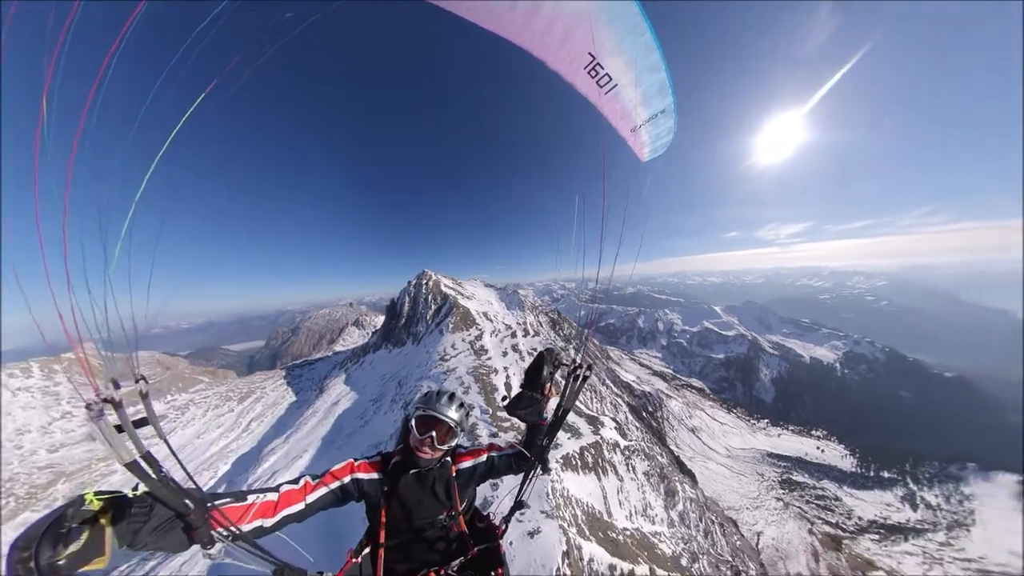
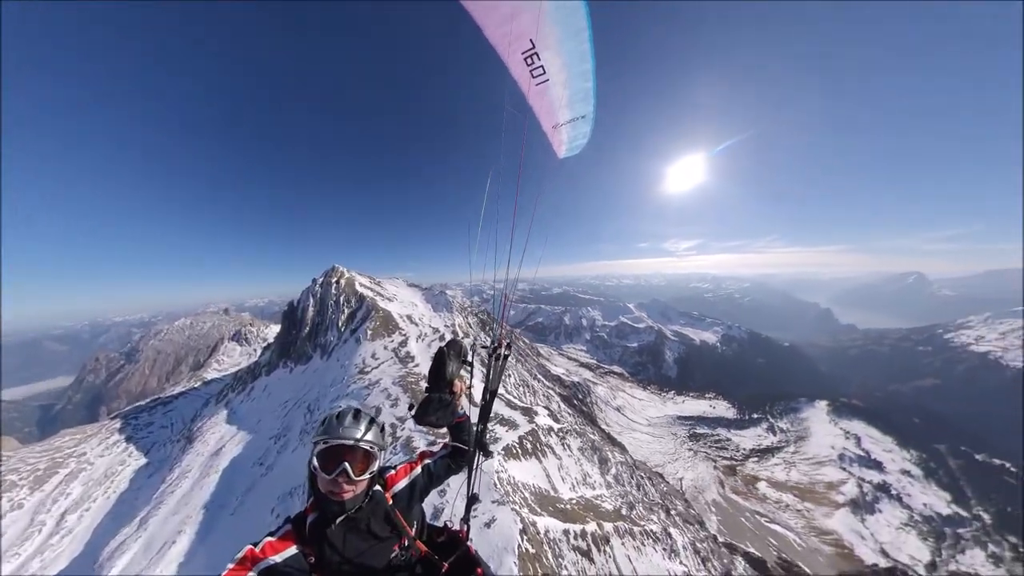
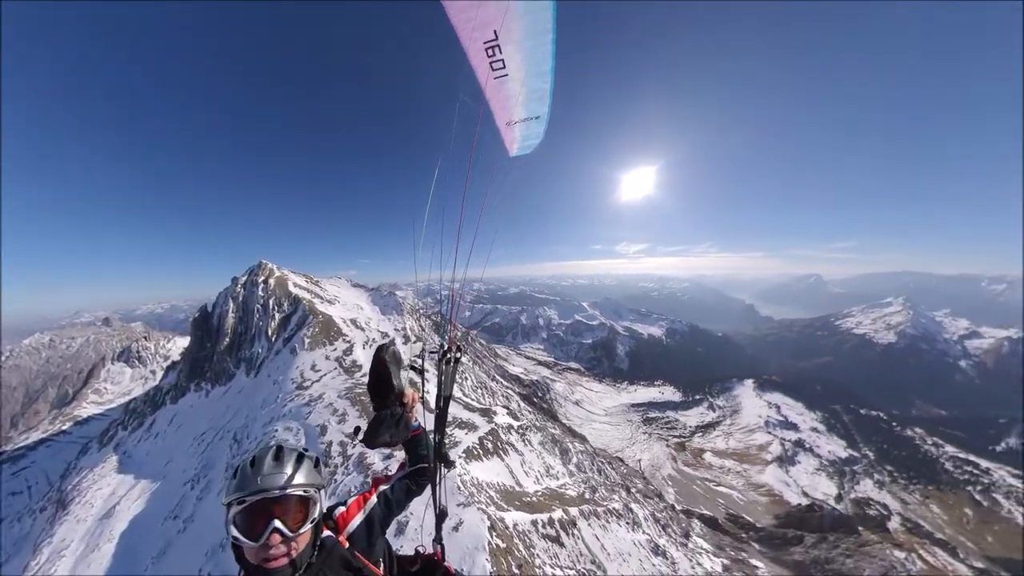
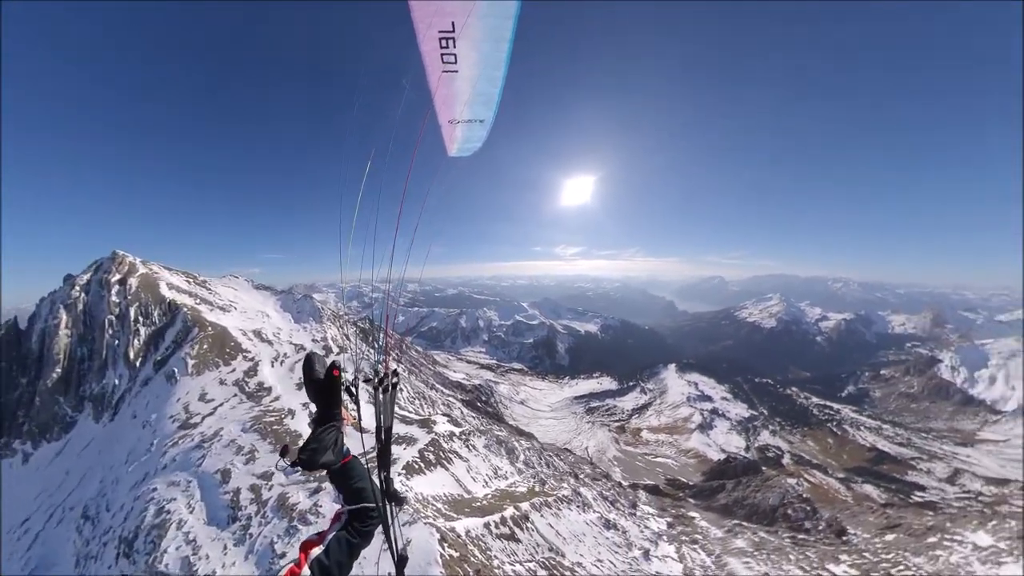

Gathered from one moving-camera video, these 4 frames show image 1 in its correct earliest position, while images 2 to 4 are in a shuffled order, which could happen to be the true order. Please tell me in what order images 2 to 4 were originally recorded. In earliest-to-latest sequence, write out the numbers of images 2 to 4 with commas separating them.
2, 3, 4
